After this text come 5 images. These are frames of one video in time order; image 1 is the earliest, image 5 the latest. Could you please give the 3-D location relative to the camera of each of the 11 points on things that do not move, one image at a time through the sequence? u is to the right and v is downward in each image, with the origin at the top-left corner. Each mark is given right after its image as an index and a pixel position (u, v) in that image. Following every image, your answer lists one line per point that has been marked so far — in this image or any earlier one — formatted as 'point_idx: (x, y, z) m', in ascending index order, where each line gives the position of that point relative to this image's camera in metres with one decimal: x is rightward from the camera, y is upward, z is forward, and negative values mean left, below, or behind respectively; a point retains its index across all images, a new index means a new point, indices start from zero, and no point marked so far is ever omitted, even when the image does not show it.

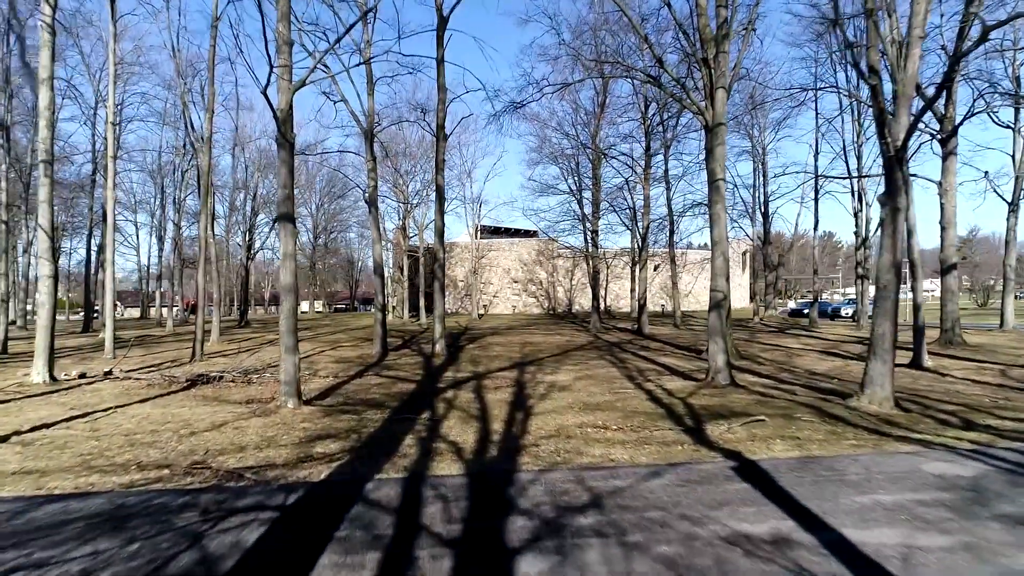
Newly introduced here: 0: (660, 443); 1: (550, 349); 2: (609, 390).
0: (+1.6, -1.7, +6.7) m
1: (+1.1, -1.8, +18.9) m
2: (+1.6, -1.7, +10.6) m
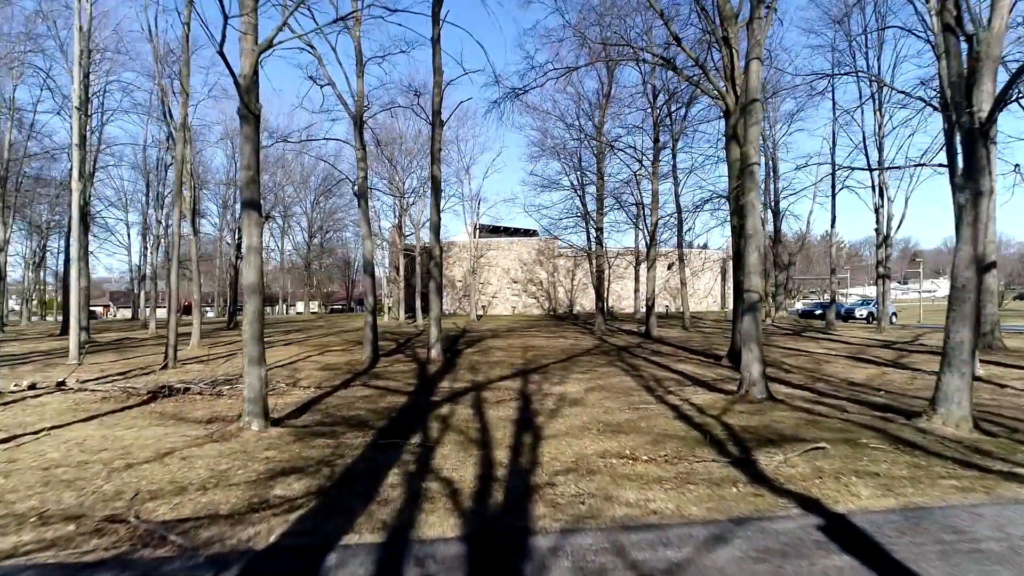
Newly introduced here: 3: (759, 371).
0: (+1.6, -1.7, +5.3) m
1: (+1.2, -1.8, +17.6) m
2: (+1.7, -1.7, +9.2) m
3: (+3.6, -1.2, +9.4) m
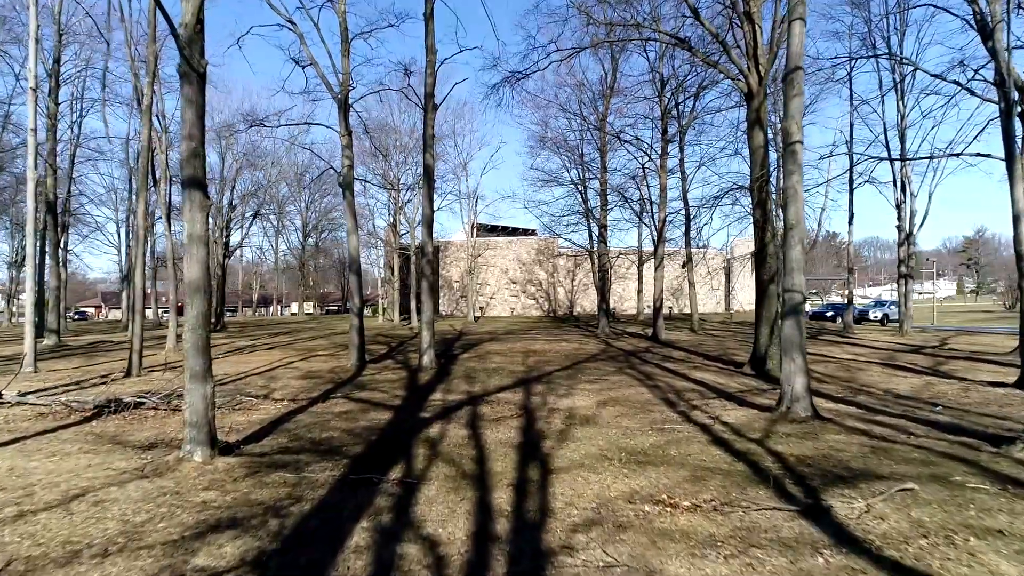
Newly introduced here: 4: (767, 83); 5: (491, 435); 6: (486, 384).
0: (+1.7, -1.6, +4.0) m
1: (+1.2, -1.8, +16.2) m
2: (+1.7, -1.7, +7.9) m
3: (+3.7, -1.2, +8.0) m
4: (+5.2, +4.2, +13.0) m
5: (-0.3, -1.7, +7.5) m
6: (-0.5, -1.8, +11.8) m
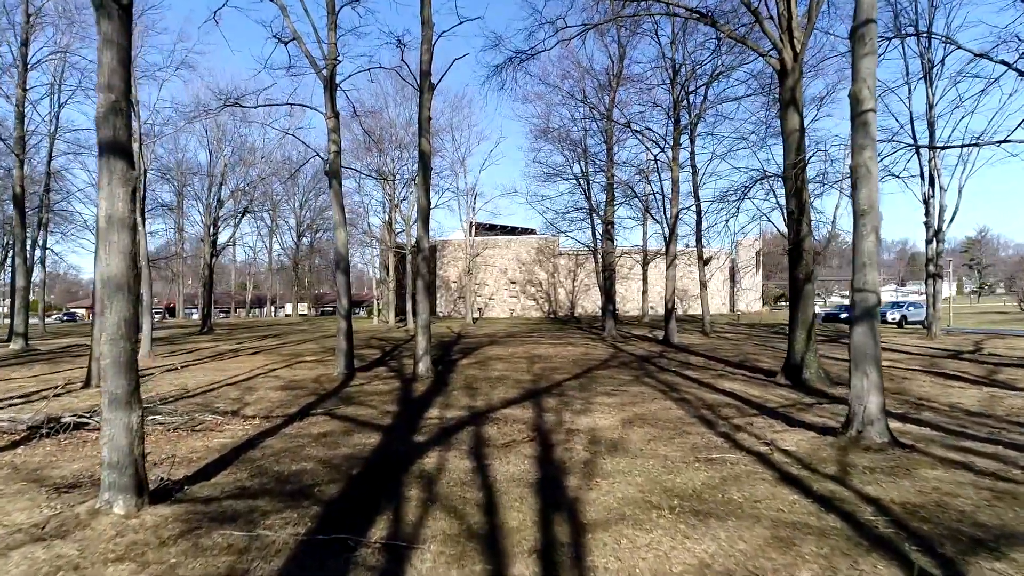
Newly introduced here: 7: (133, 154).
0: (+1.8, -1.6, +2.5) m
1: (+1.3, -1.8, +14.8) m
2: (+1.9, -1.7, +6.5) m
3: (+3.8, -1.2, +6.6) m
4: (+5.3, +4.2, +11.7) m
5: (-0.1, -1.7, +6.1) m
6: (-0.4, -1.8, +10.4) m
7: (-2.8, +1.0, +4.7) m
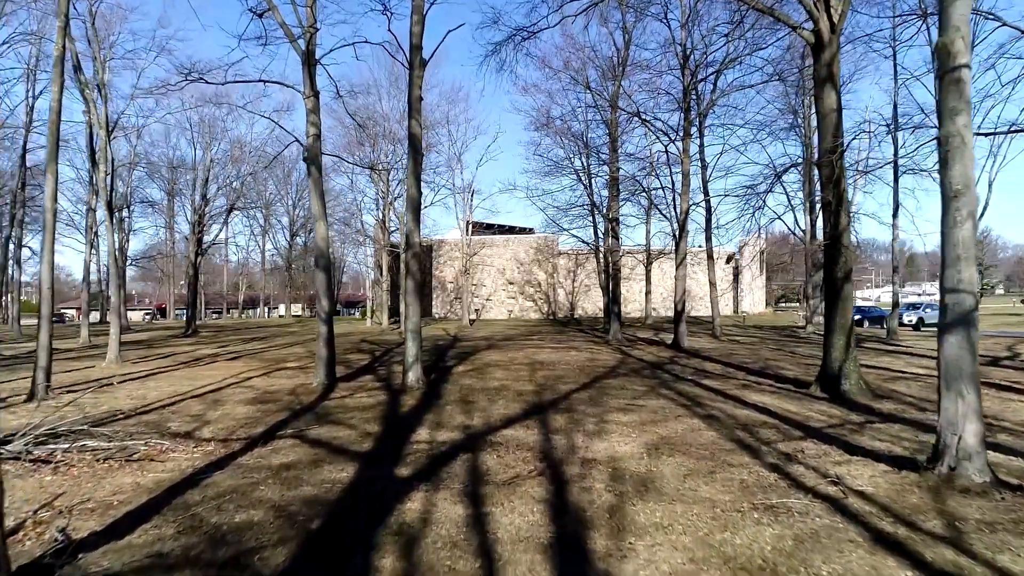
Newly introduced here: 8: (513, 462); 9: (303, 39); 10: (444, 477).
0: (+1.9, -1.6, +1.2) m
1: (+1.3, -1.8, +13.4) m
2: (+1.9, -1.7, +5.1) m
3: (+3.8, -1.2, +5.2) m
4: (+5.4, +4.2, +10.3) m
5: (-0.1, -1.7, +4.7) m
6: (-0.3, -1.8, +9.0) m
7: (-2.7, +1.0, +3.3) m
8: (0.0, -1.7, +6.3) m
9: (-3.5, +4.2, +10.6) m
10: (-0.6, -1.8, +5.9) m
